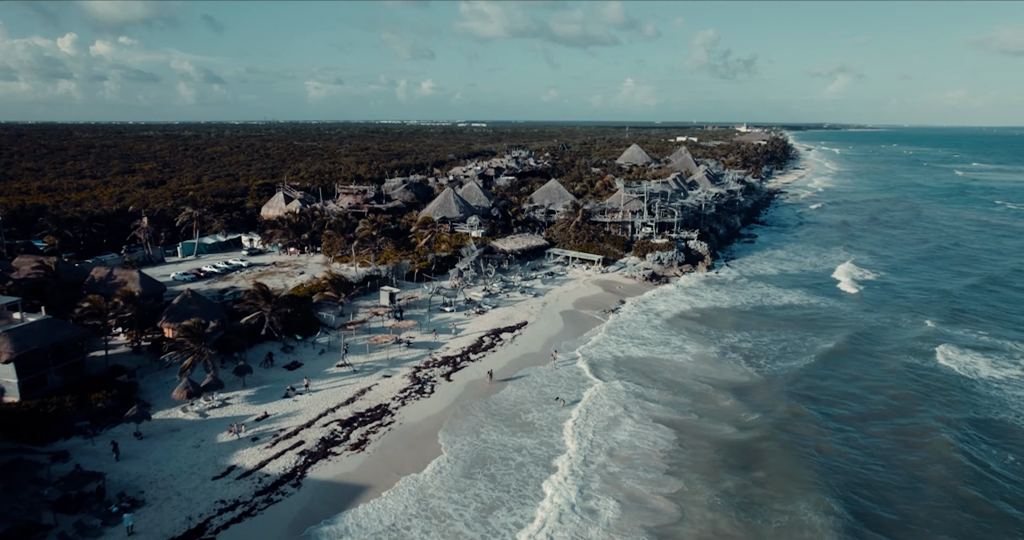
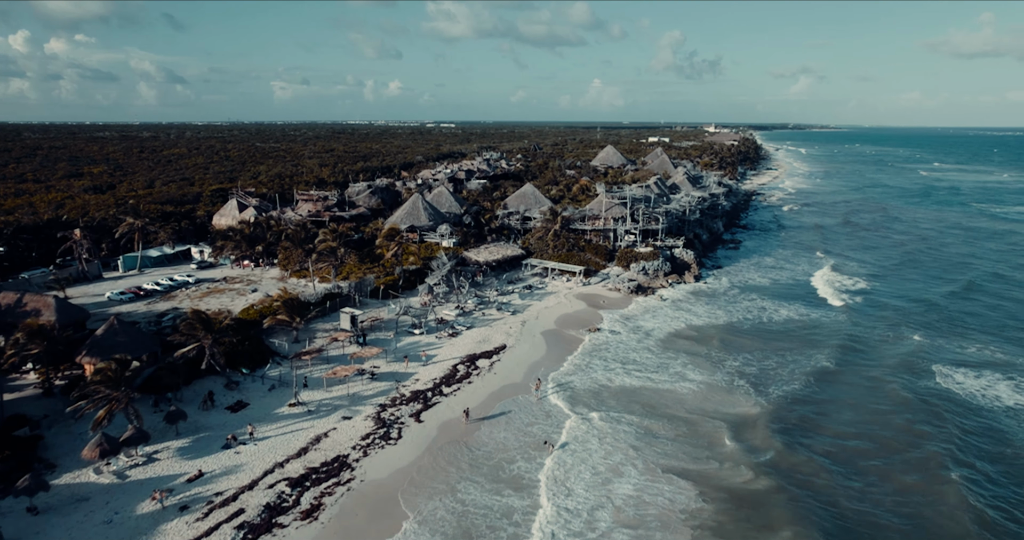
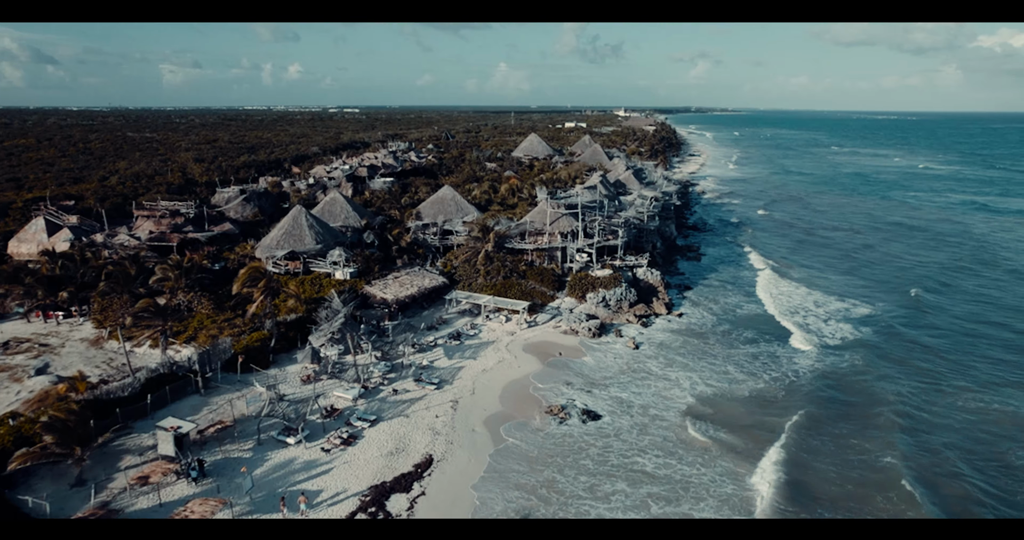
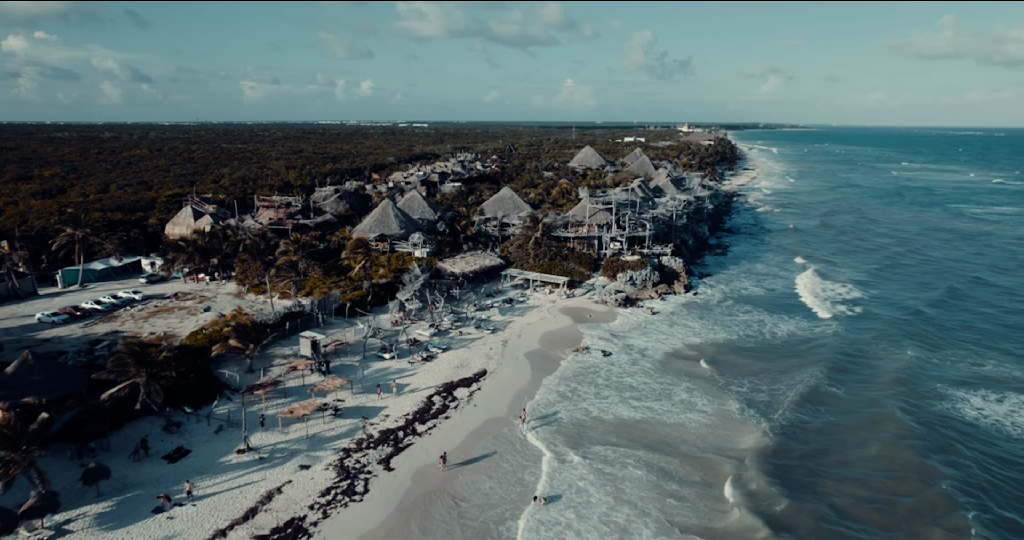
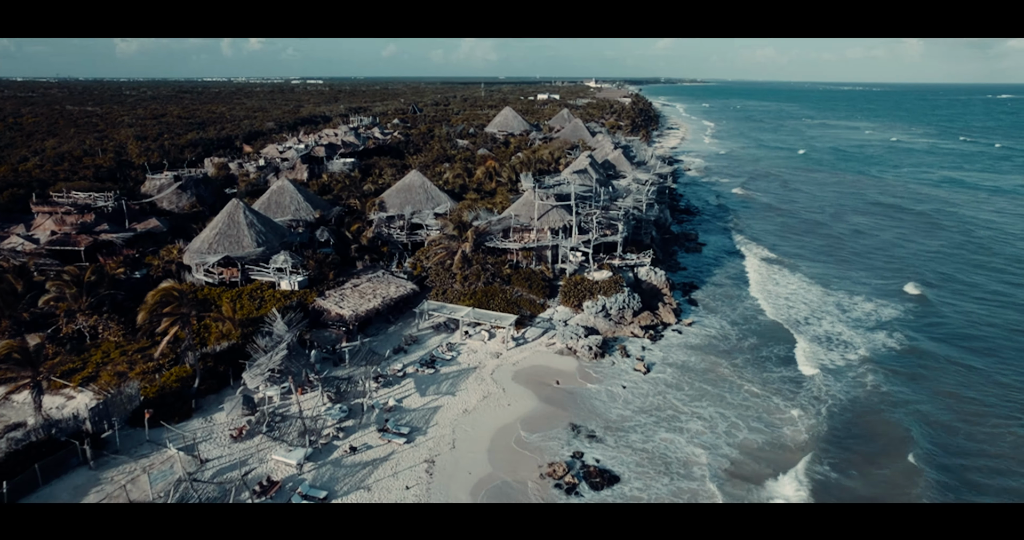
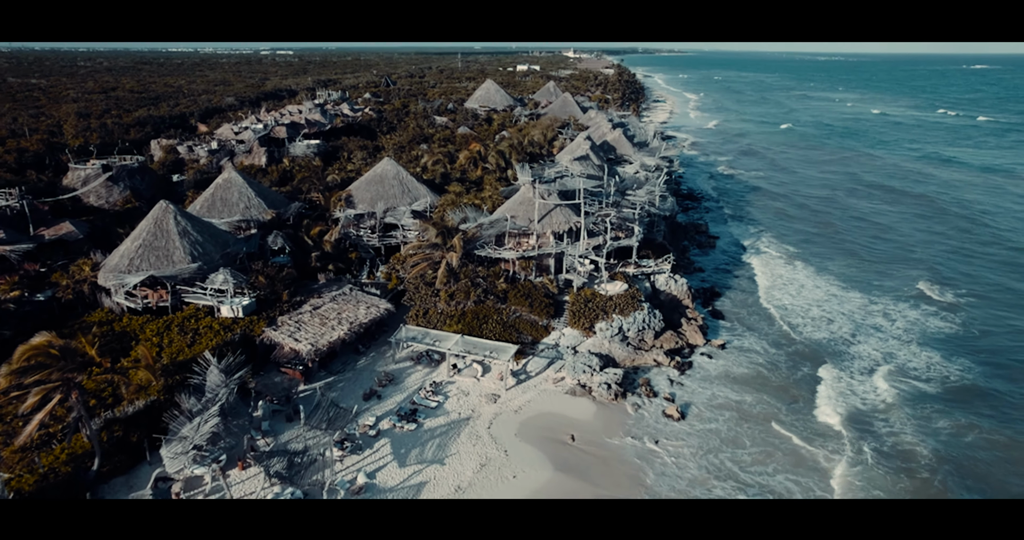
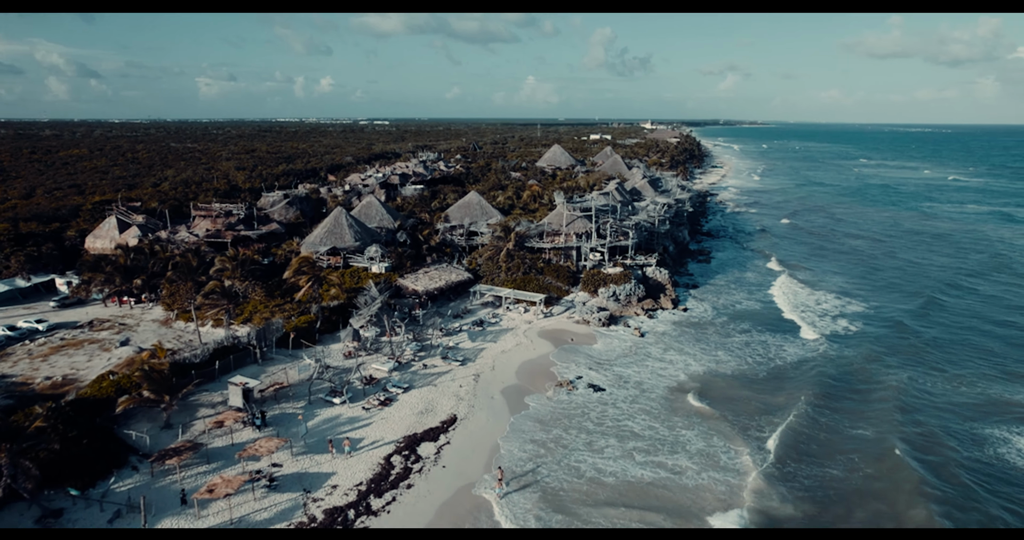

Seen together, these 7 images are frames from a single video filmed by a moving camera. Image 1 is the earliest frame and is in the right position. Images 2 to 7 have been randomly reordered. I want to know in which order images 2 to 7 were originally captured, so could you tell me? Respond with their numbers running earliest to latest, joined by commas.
2, 4, 7, 3, 5, 6
